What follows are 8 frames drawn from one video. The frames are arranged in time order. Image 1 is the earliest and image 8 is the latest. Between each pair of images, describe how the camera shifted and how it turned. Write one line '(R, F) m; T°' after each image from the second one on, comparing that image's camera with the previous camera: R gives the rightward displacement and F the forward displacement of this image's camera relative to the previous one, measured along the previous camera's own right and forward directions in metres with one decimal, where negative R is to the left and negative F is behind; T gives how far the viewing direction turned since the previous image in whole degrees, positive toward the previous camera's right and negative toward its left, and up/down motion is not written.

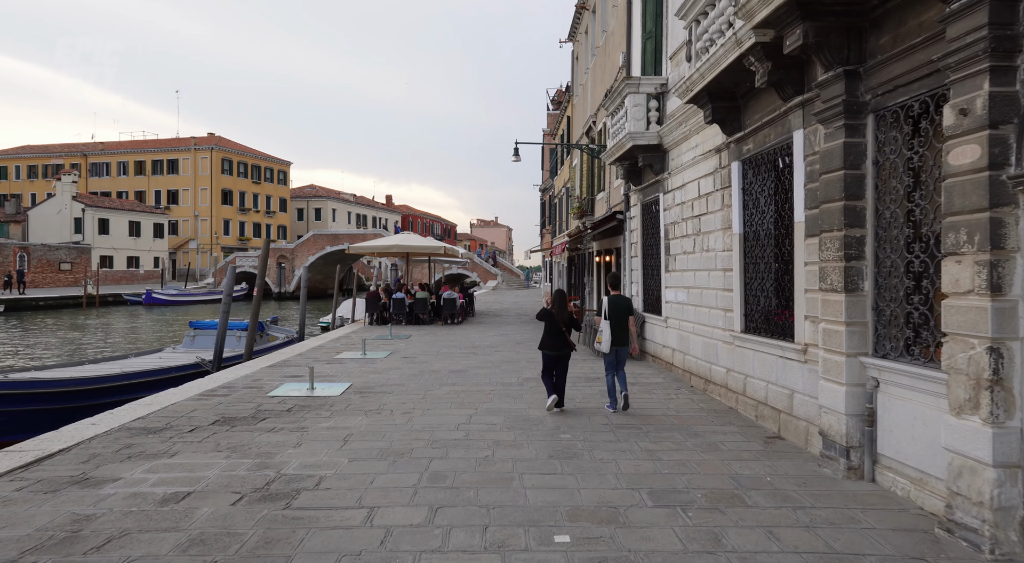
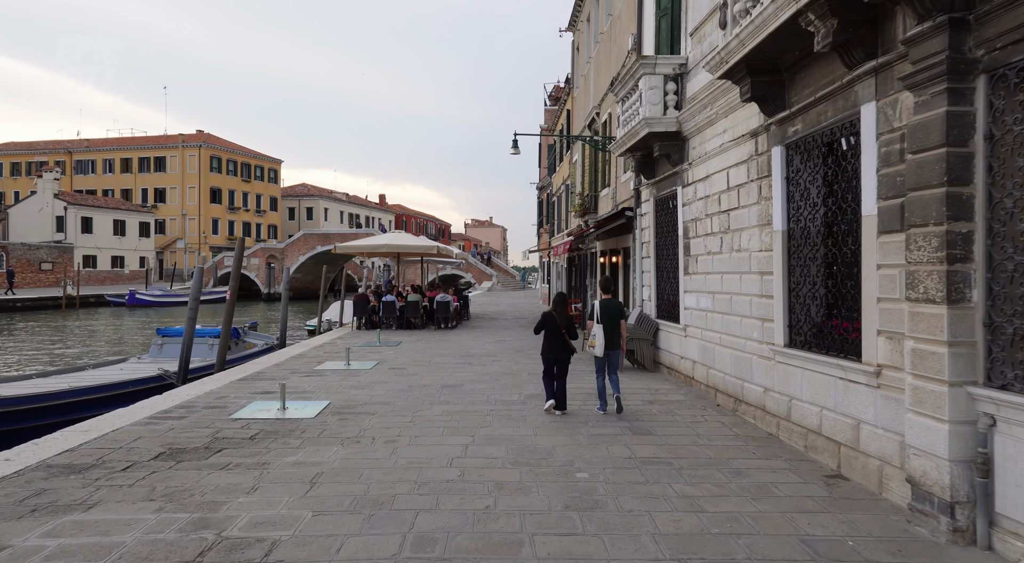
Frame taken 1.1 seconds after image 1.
(-0.1, +1.1) m; +1°
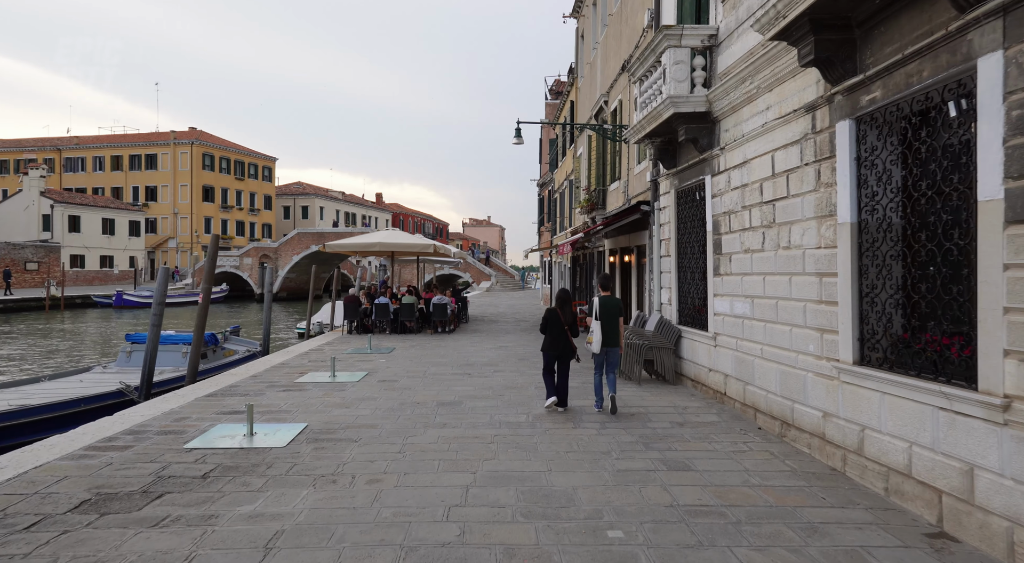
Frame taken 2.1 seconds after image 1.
(-0.1, +1.1) m; 0°
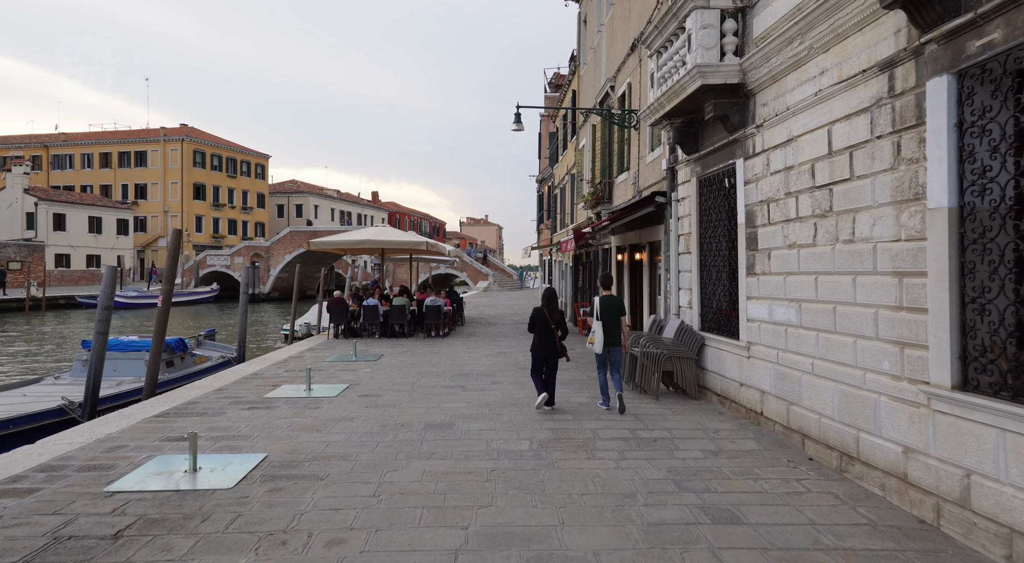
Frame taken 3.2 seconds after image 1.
(0.0, +1.1) m; 0°
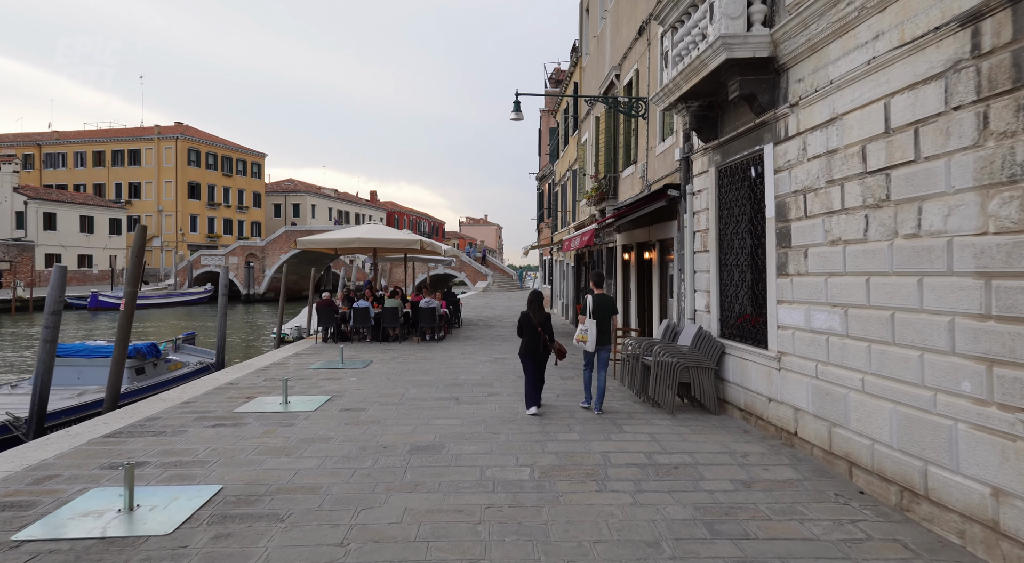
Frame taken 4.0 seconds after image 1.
(0.0, +0.8) m; 0°
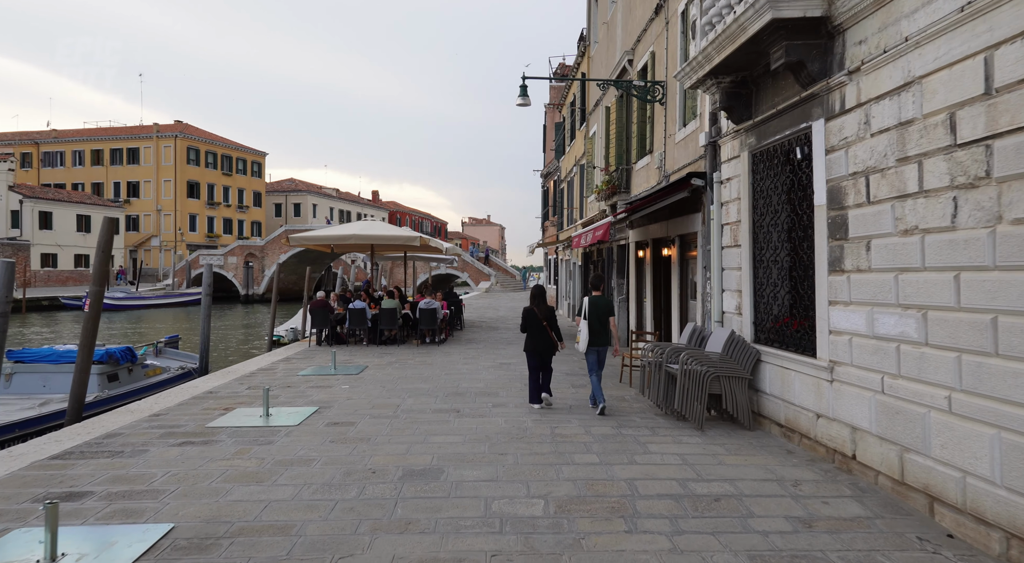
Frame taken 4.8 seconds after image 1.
(-0.1, +0.8) m; 0°
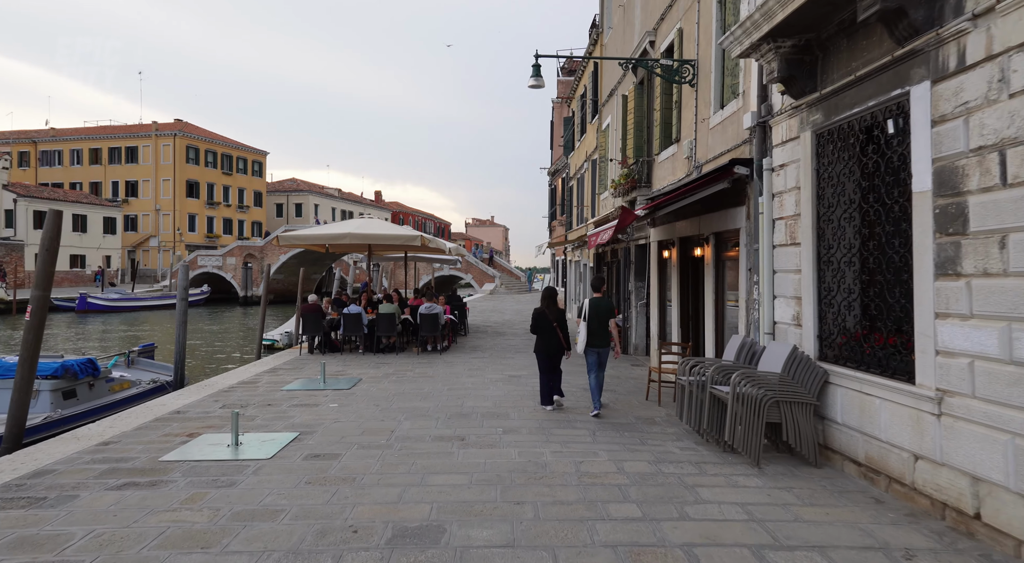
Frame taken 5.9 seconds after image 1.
(-0.1, +1.1) m; 0°
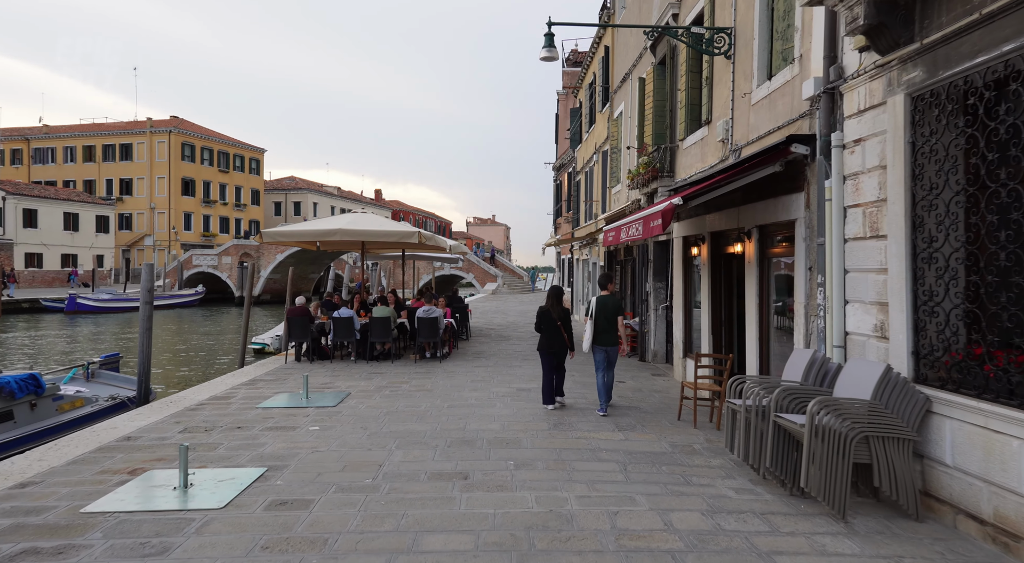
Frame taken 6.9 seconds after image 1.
(-0.1, +1.1) m; 0°
